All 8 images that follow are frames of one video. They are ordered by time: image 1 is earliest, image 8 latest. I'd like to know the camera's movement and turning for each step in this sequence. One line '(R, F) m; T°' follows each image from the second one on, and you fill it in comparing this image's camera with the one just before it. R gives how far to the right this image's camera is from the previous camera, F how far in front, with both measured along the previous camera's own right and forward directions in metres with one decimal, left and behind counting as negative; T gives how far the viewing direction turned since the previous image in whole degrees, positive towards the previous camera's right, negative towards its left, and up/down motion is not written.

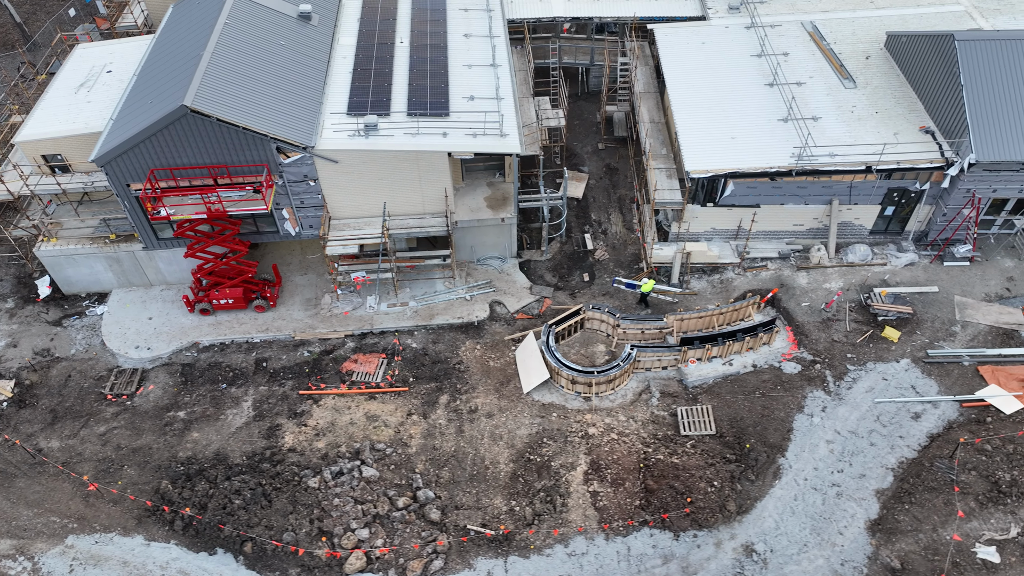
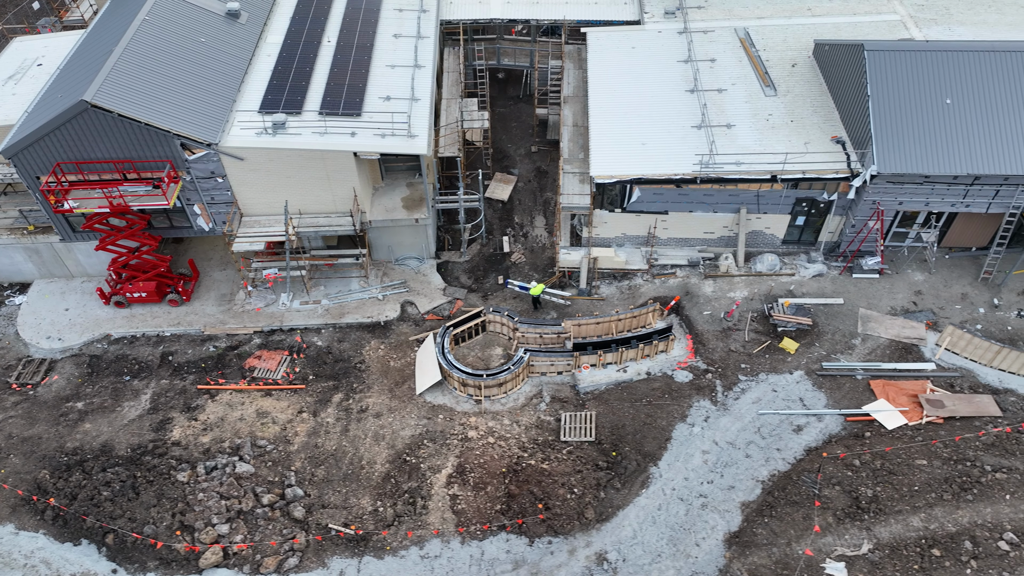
(+4.2, 0.0) m; -1°
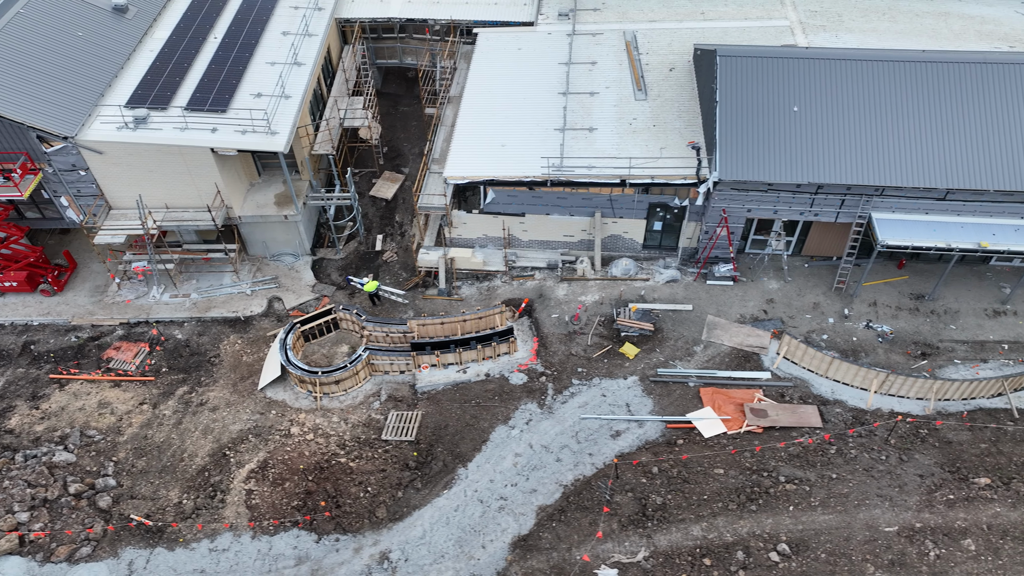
(+6.1, -0.1) m; -1°
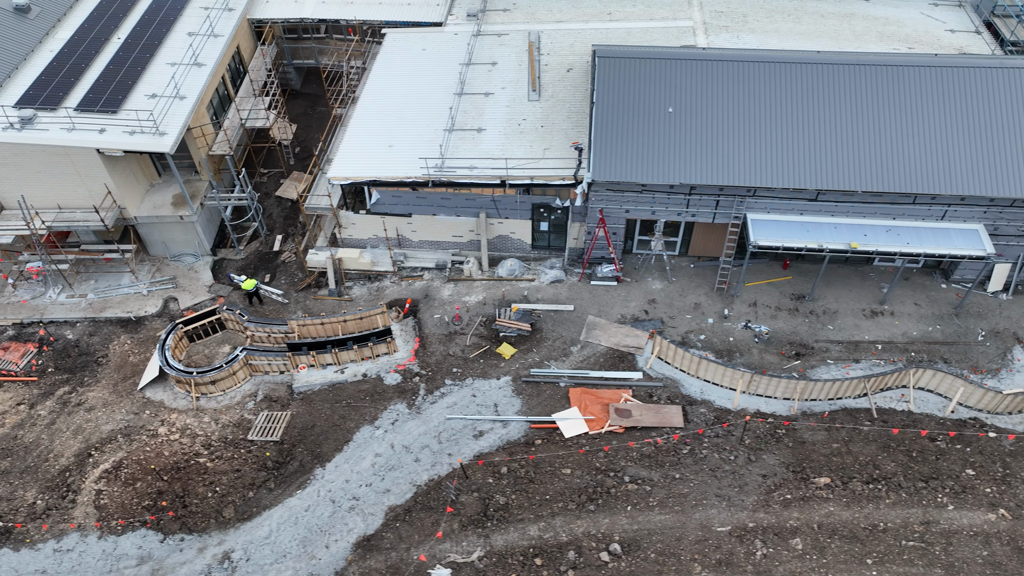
(+4.3, -0.1) m; 0°
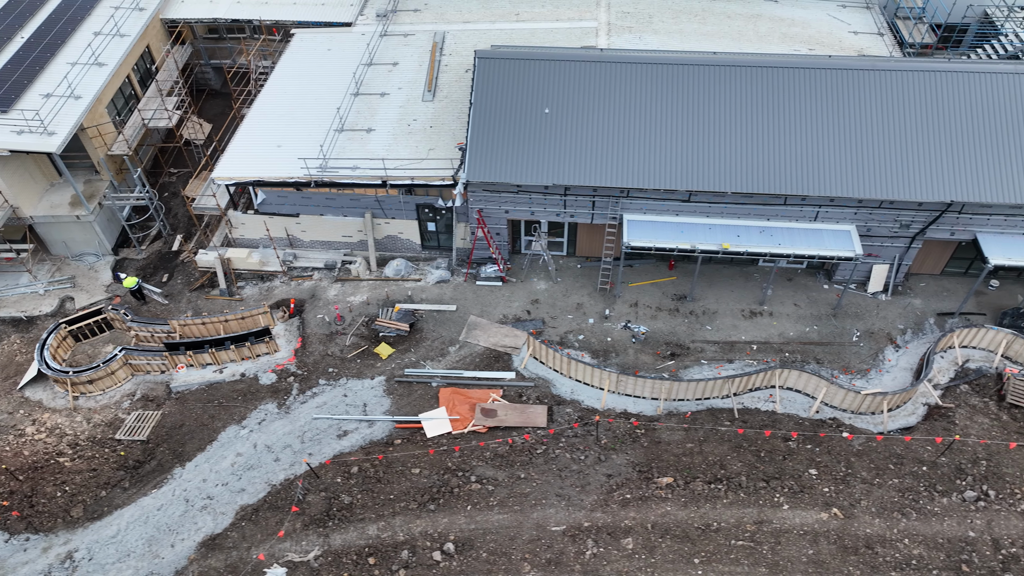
(+4.2, -0.1) m; 0°
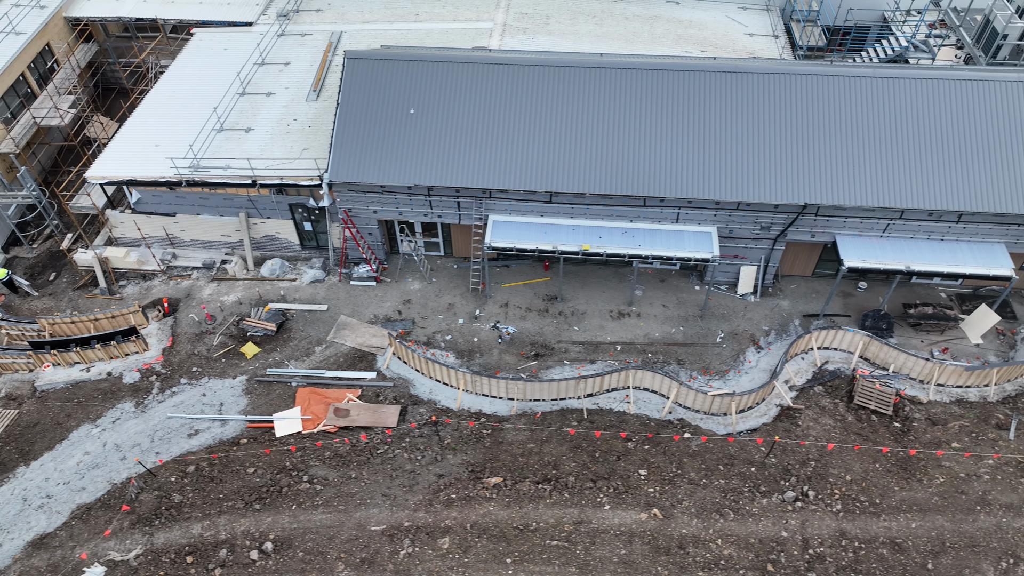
(+4.6, -0.1) m; 0°
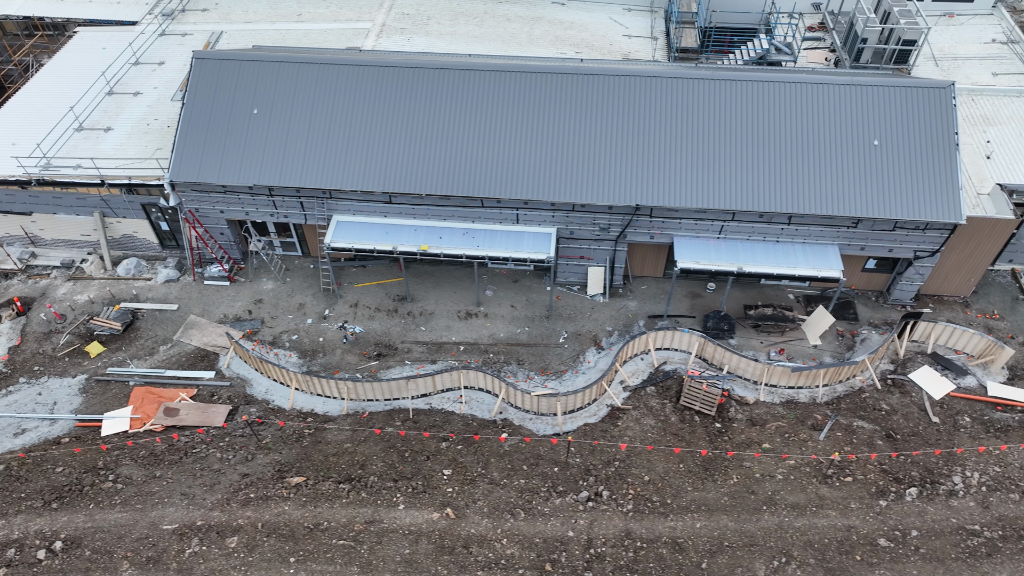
(+5.4, -0.1) m; 0°
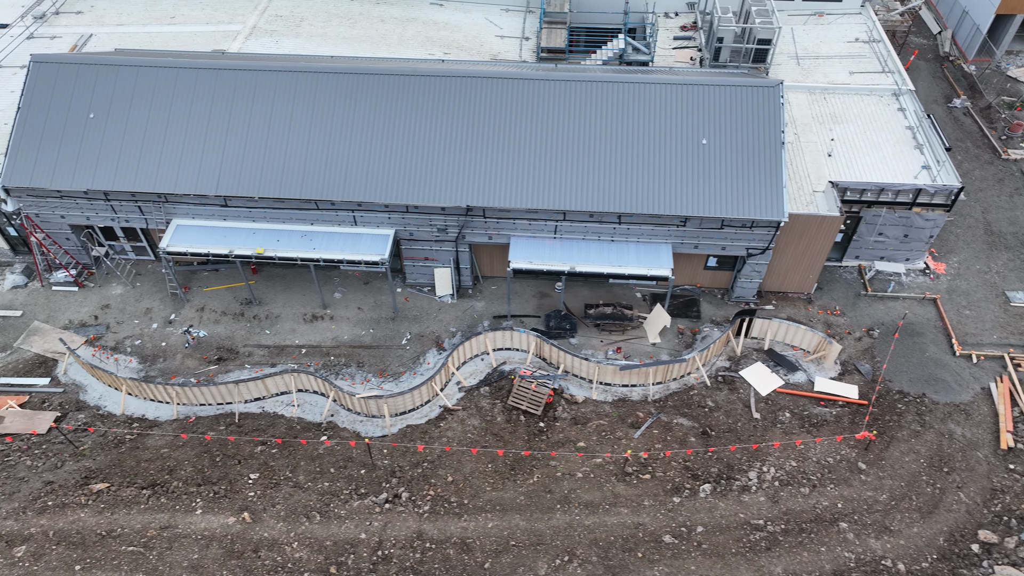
(+5.1, -0.1) m; +1°
